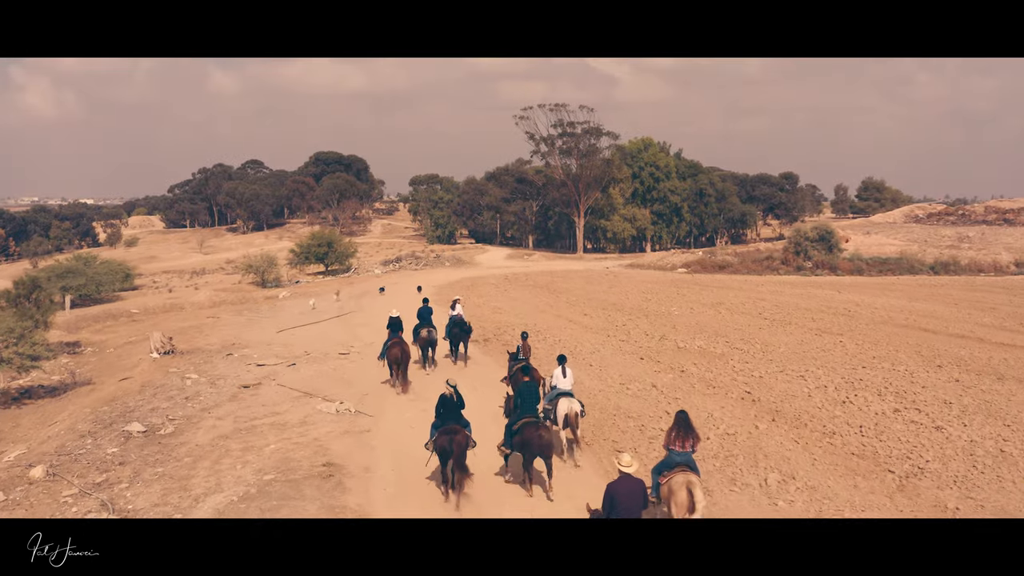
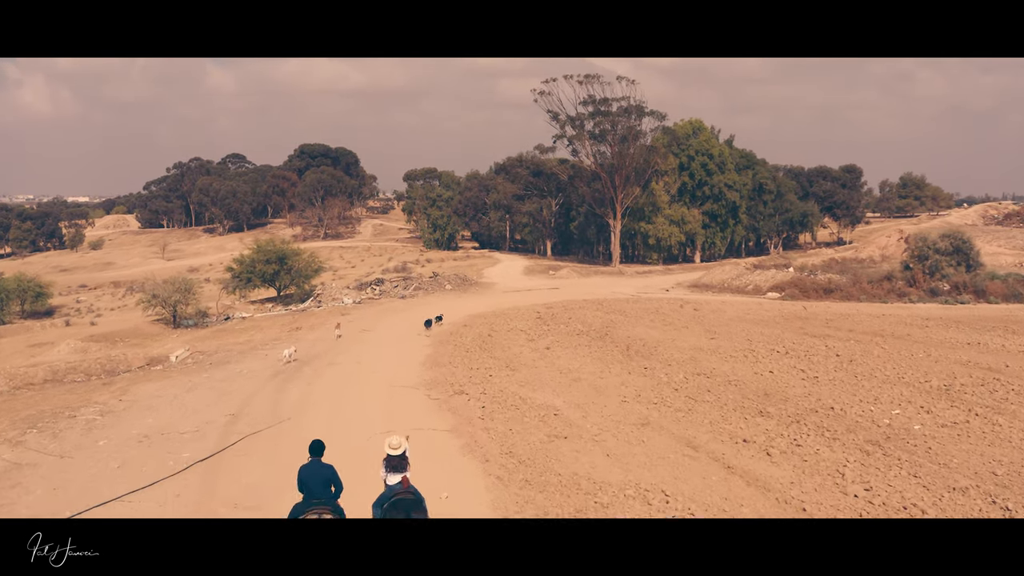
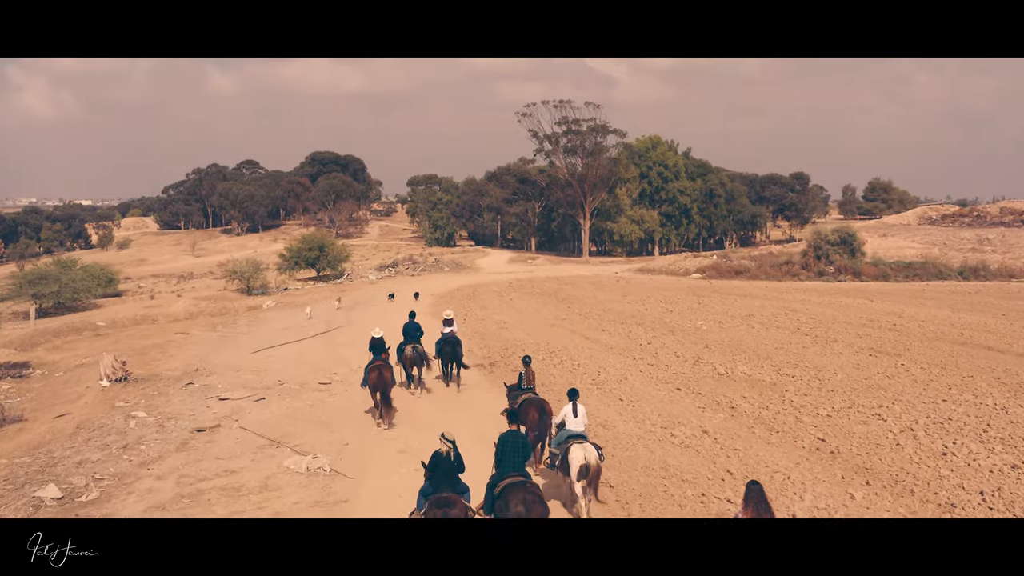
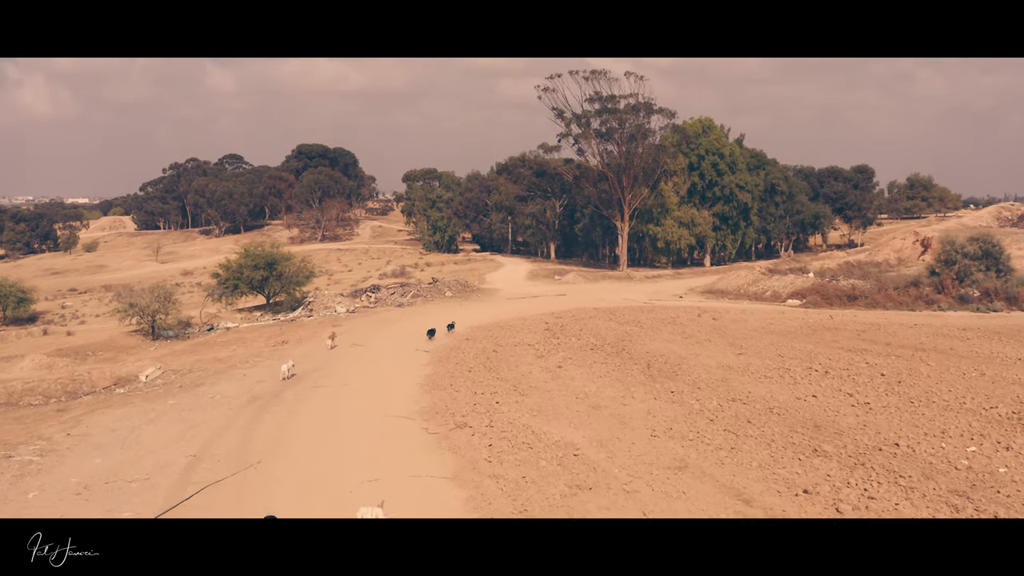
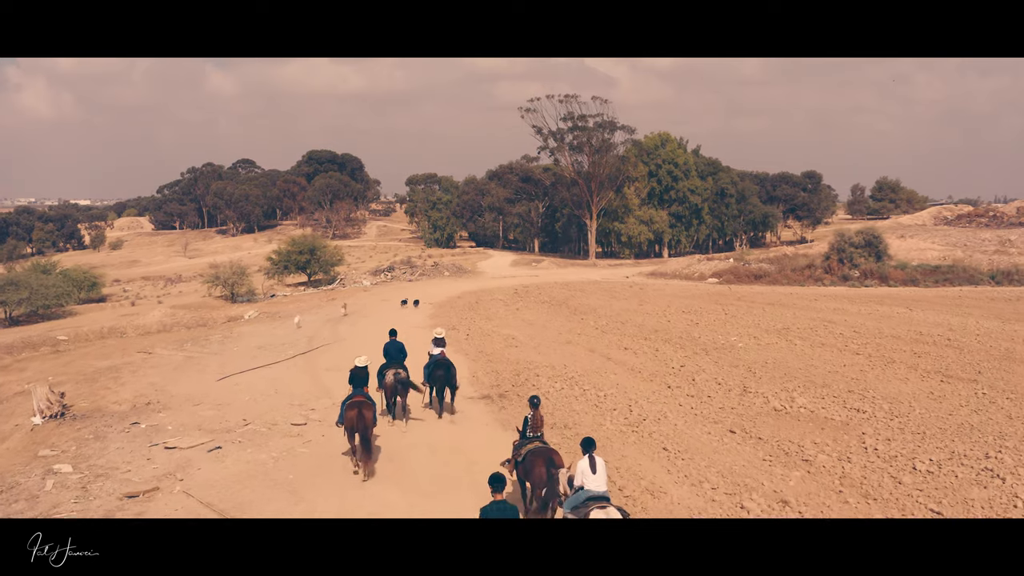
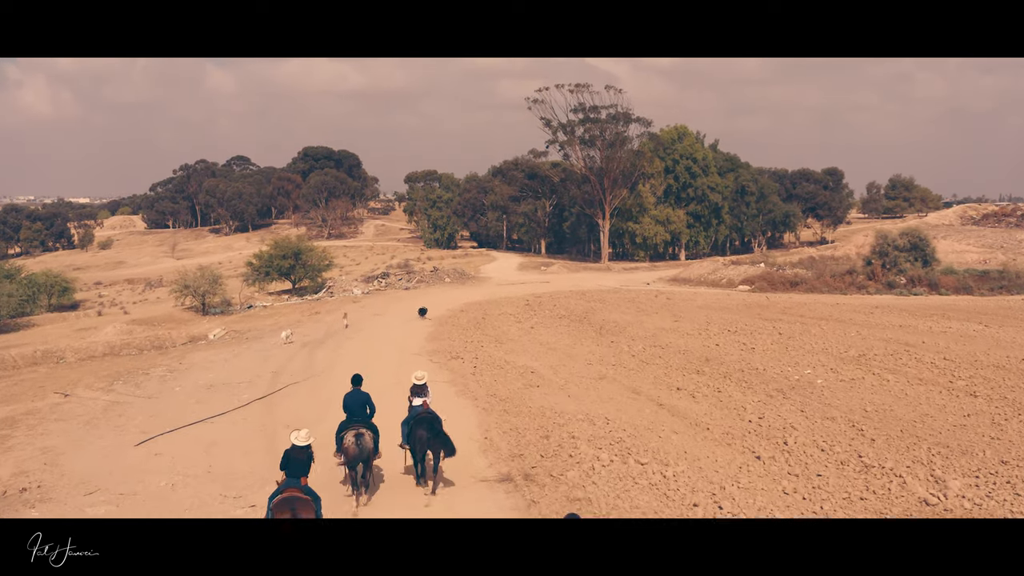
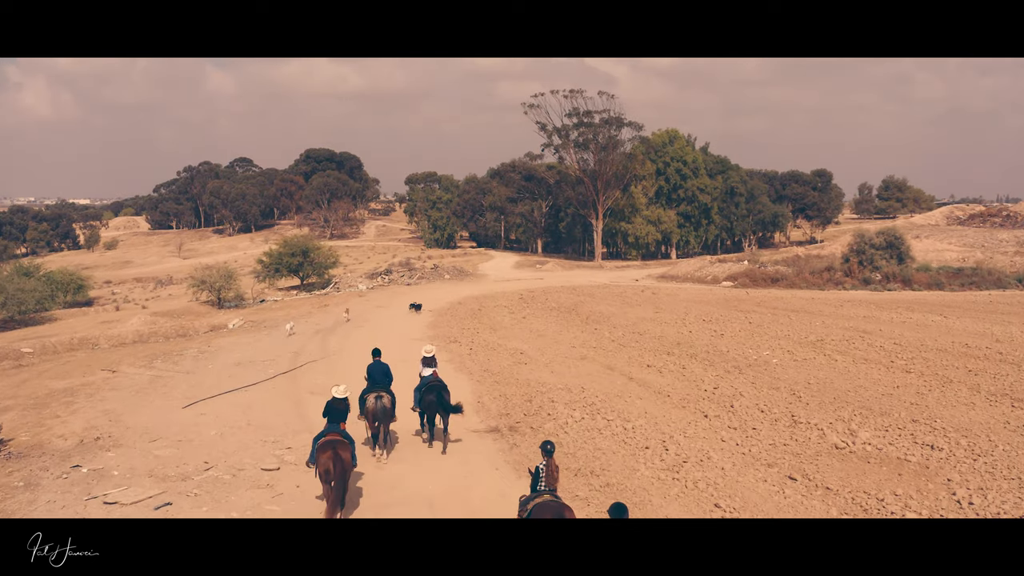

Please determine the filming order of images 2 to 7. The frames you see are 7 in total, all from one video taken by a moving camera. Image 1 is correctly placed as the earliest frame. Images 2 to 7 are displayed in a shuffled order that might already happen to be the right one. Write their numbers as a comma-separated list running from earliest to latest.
3, 5, 7, 6, 2, 4
